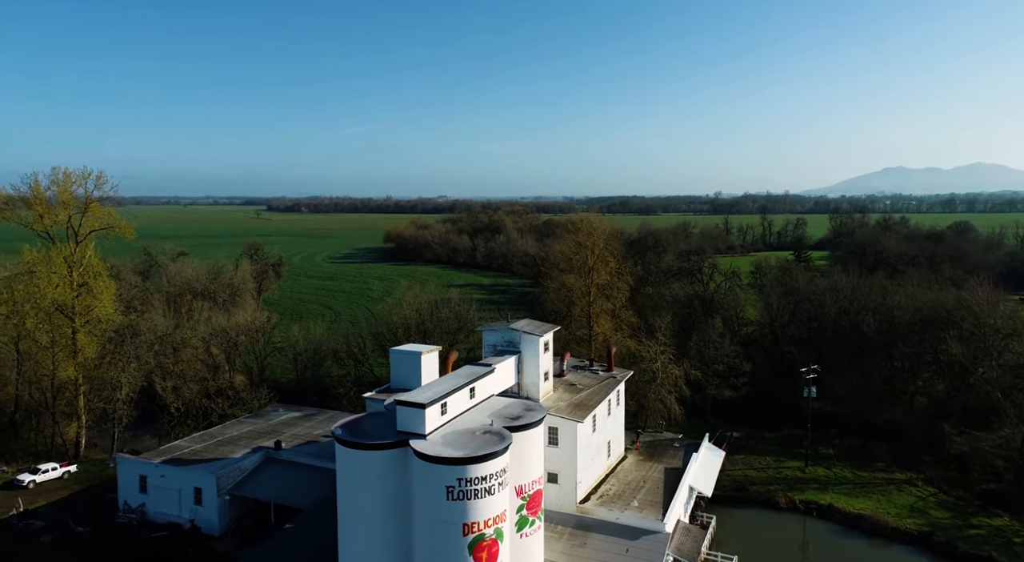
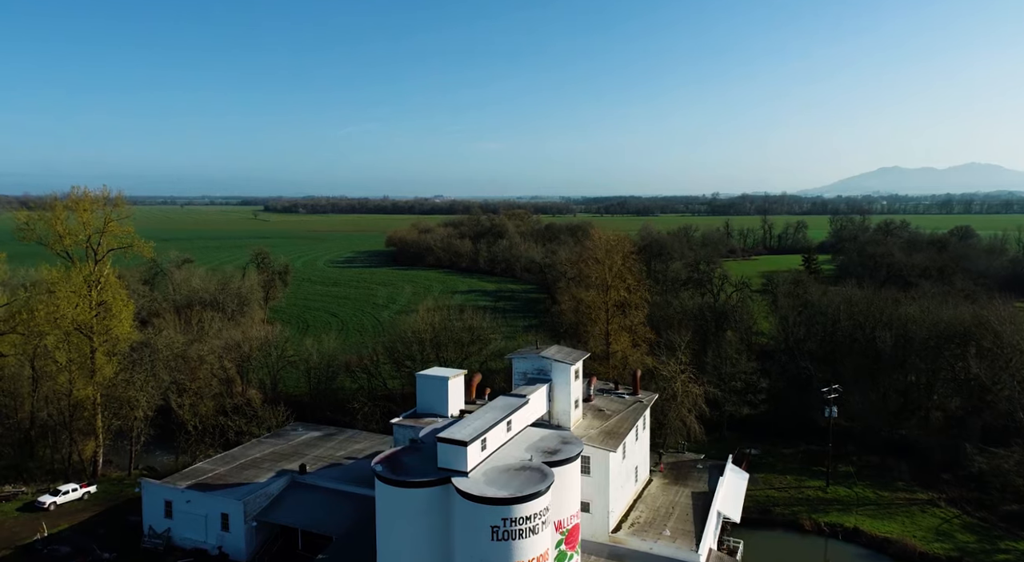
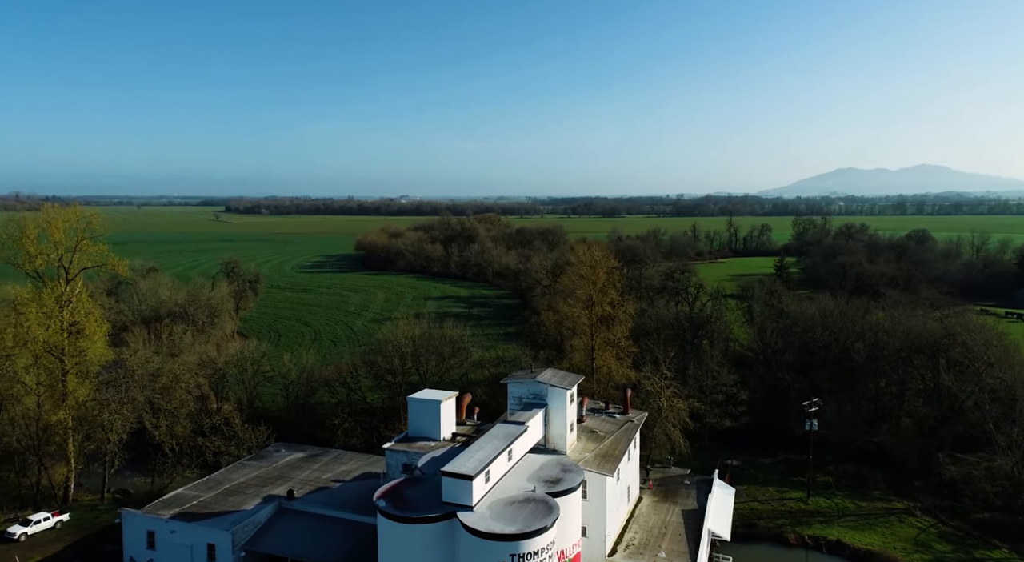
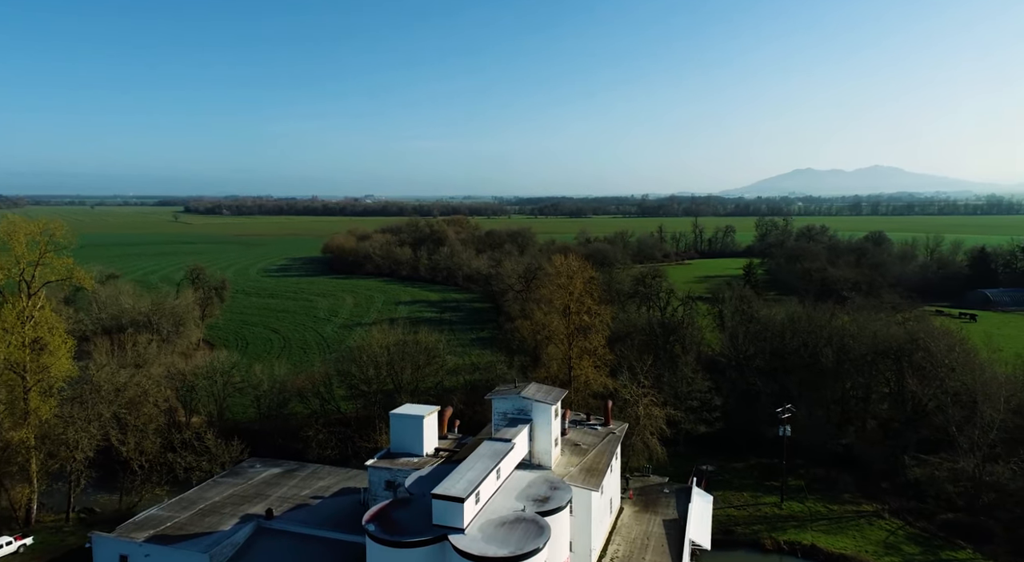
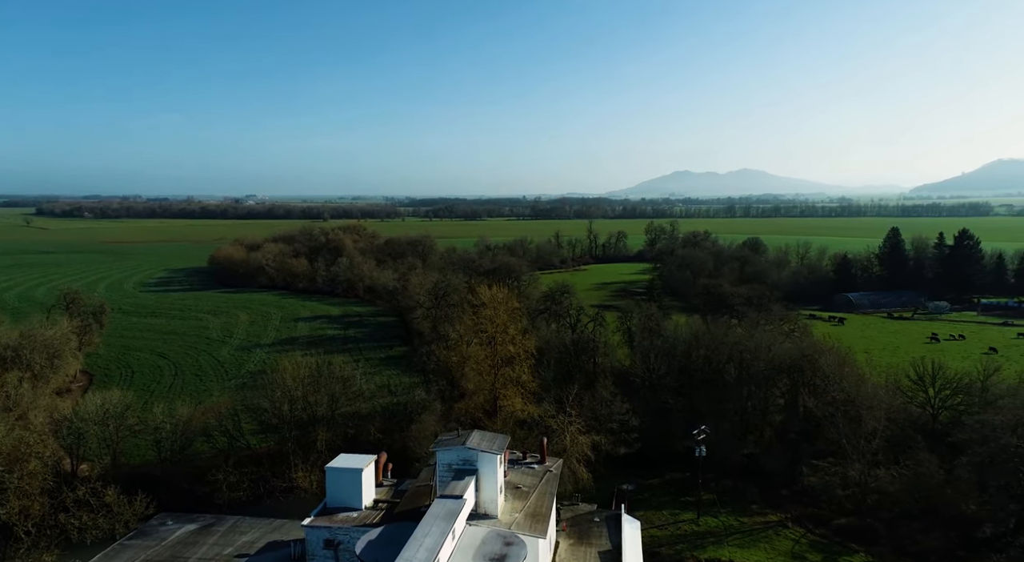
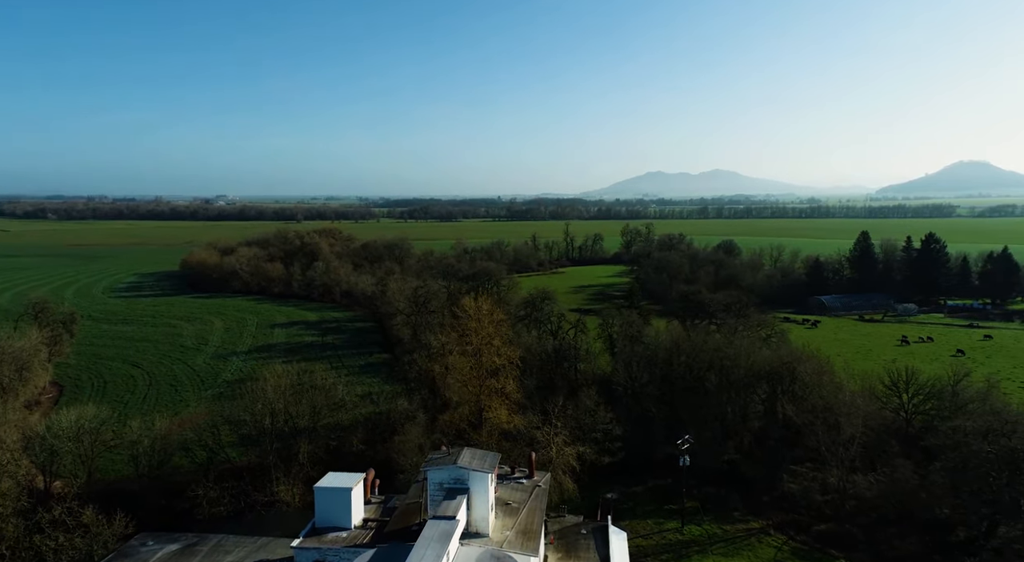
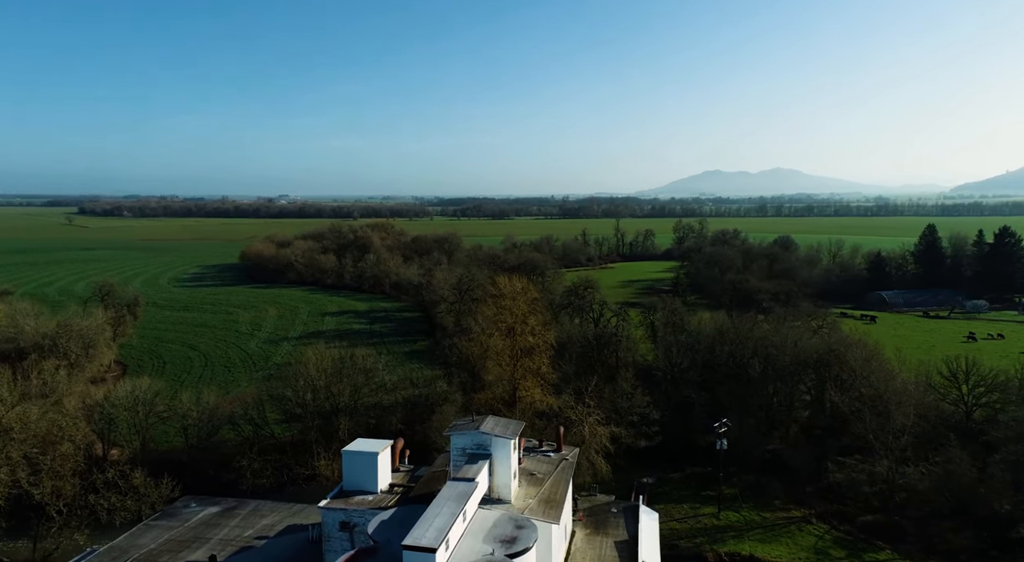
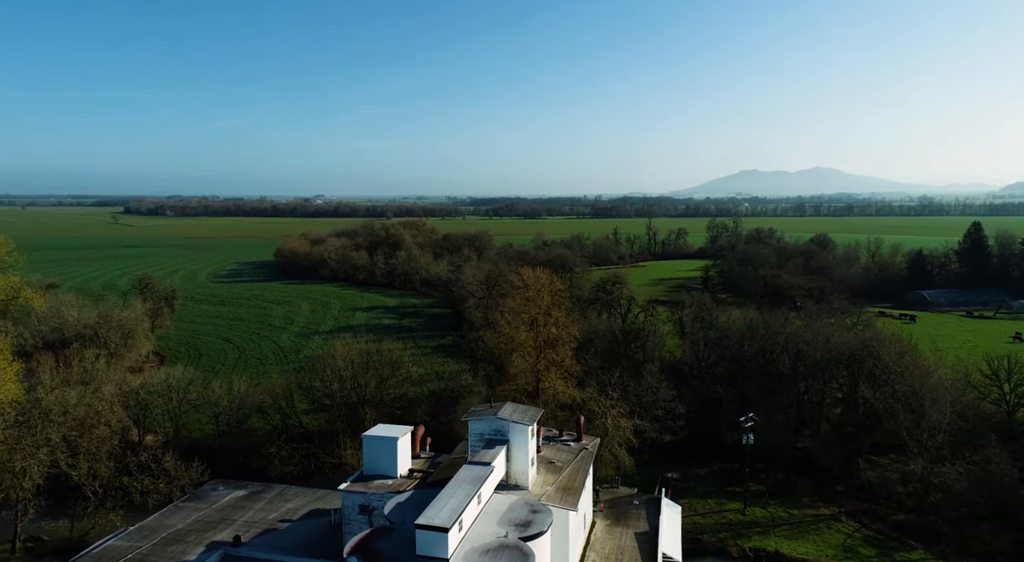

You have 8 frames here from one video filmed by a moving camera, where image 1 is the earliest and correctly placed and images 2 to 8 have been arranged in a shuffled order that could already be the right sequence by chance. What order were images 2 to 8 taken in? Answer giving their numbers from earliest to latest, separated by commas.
2, 3, 4, 8, 7, 5, 6
